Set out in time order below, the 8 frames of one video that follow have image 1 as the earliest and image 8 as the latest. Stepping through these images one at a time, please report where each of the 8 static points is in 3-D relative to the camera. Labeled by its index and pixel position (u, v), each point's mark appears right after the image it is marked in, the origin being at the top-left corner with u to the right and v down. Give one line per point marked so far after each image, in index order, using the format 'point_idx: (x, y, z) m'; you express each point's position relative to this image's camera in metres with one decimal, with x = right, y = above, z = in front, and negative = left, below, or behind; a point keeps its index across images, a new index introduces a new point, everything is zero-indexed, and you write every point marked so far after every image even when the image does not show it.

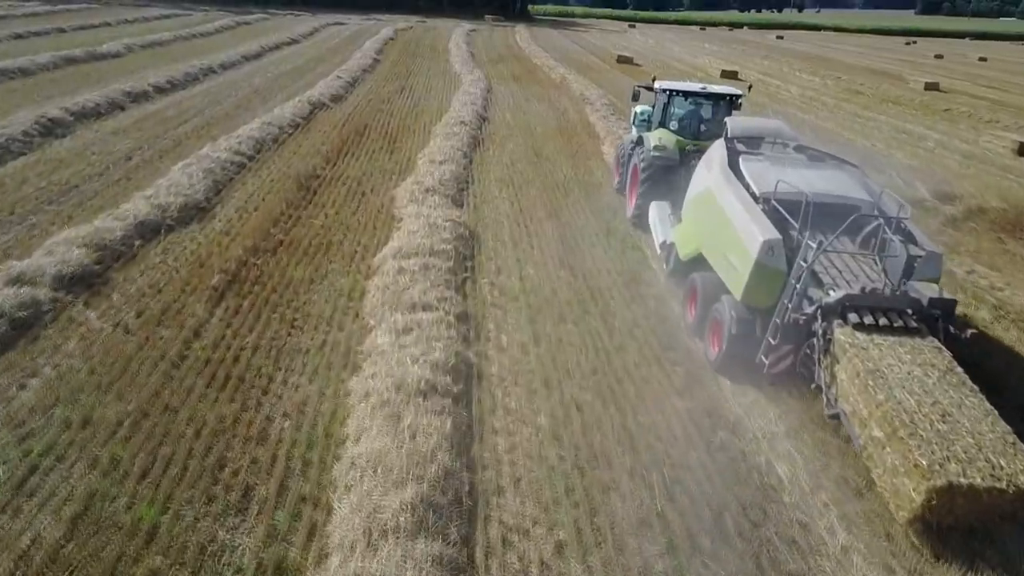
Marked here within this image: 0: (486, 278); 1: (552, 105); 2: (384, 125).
0: (-0.2, +0.1, +7.6) m
1: (+0.9, +4.0, +18.8) m
2: (-2.2, +2.7, +14.6) m
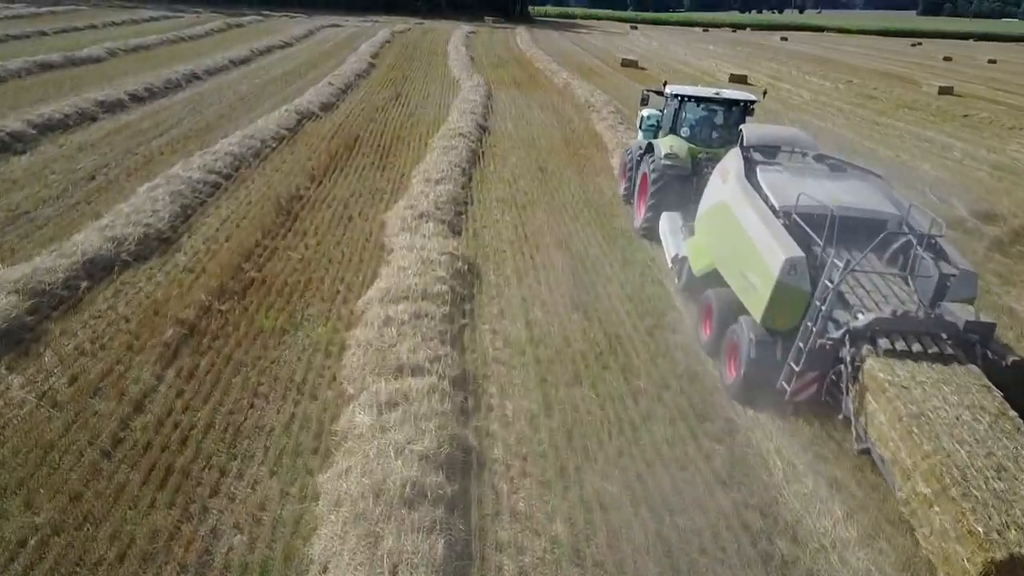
0: (-0.2, -0.3, +6.6) m
1: (+0.9, +3.6, +17.8) m
2: (-2.1, +2.3, +13.5) m
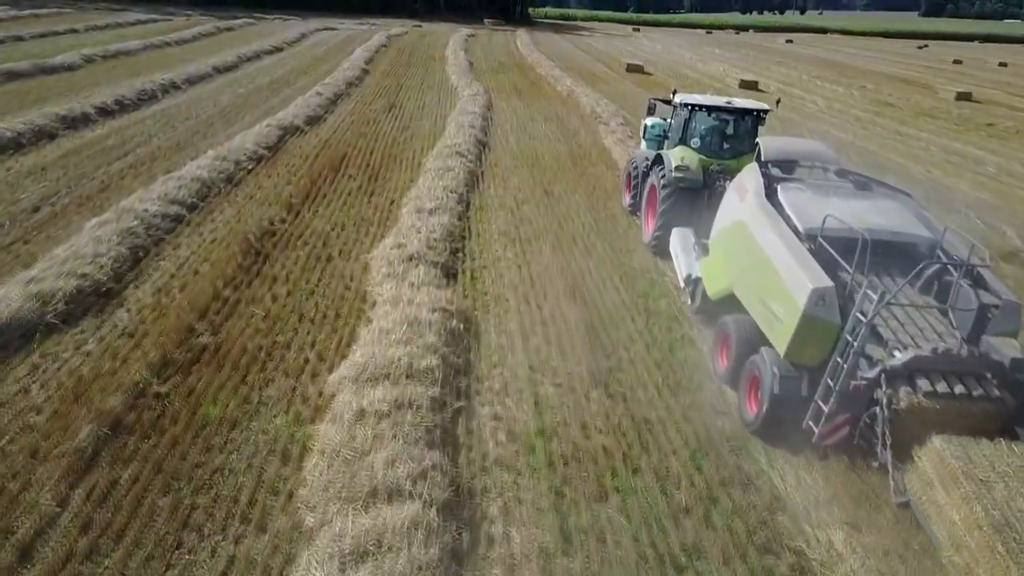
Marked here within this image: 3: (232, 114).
0: (-0.2, -0.8, +5.4) m
1: (+0.9, +3.1, +16.6) m
2: (-2.1, +1.9, +12.3) m
3: (-4.8, +3.0, +14.9) m
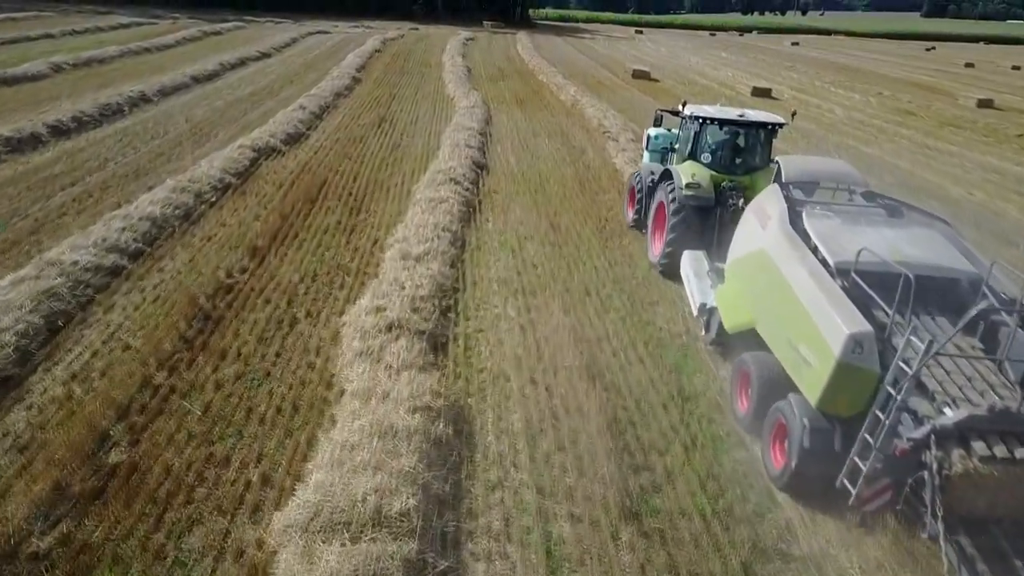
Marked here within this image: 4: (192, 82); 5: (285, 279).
0: (-0.1, -1.3, +4.0) m
1: (+0.9, +2.6, +15.2) m
2: (-2.1, +1.3, +11.0) m
3: (-4.8, +2.5, +13.6) m
4: (-6.7, +4.3, +18.1) m
5: (-2.0, +0.1, +7.5) m
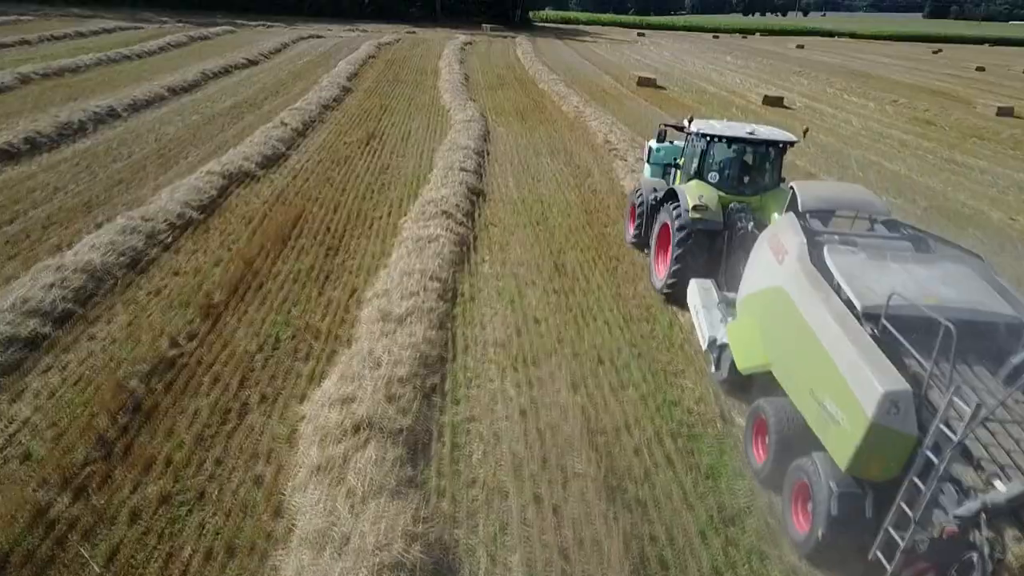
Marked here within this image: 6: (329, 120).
0: (-0.1, -1.8, +2.8) m
1: (+0.9, +2.0, +14.0) m
2: (-2.1, +0.8, +9.8) m
3: (-4.8, +1.9, +12.4) m
4: (-6.7, +3.8, +16.9) m
5: (-2.0, -0.4, +6.3) m
6: (-3.4, +3.1, +15.9) m
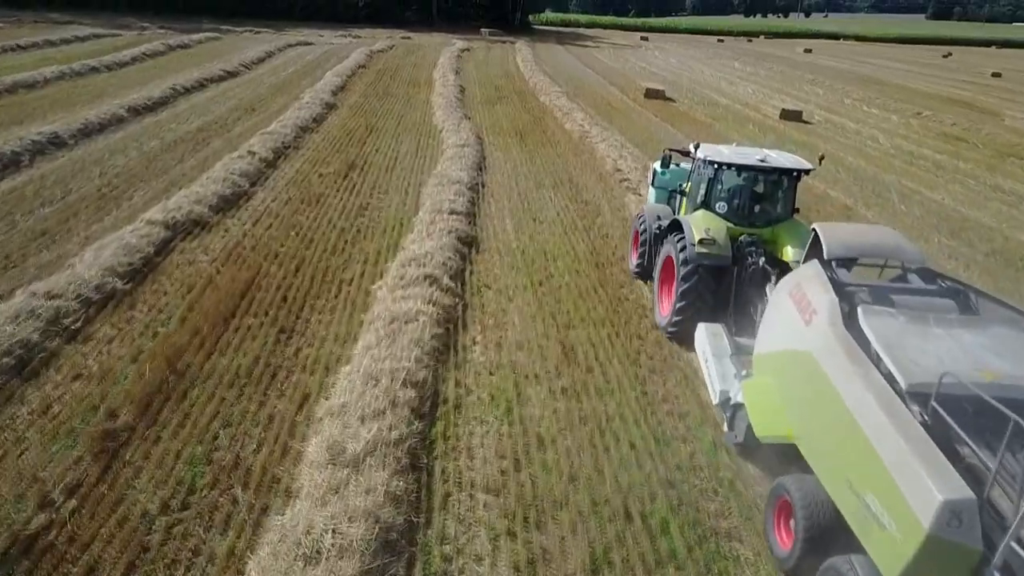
0: (-0.2, -2.5, +1.1) m
1: (+0.9, +1.3, +12.3) m
2: (-2.1, +0.1, +8.1) m
3: (-4.9, +1.2, +10.7) m
4: (-6.8, +3.1, +15.2) m
5: (-2.0, -1.2, +4.6) m
6: (-3.4, +2.4, +14.2) m
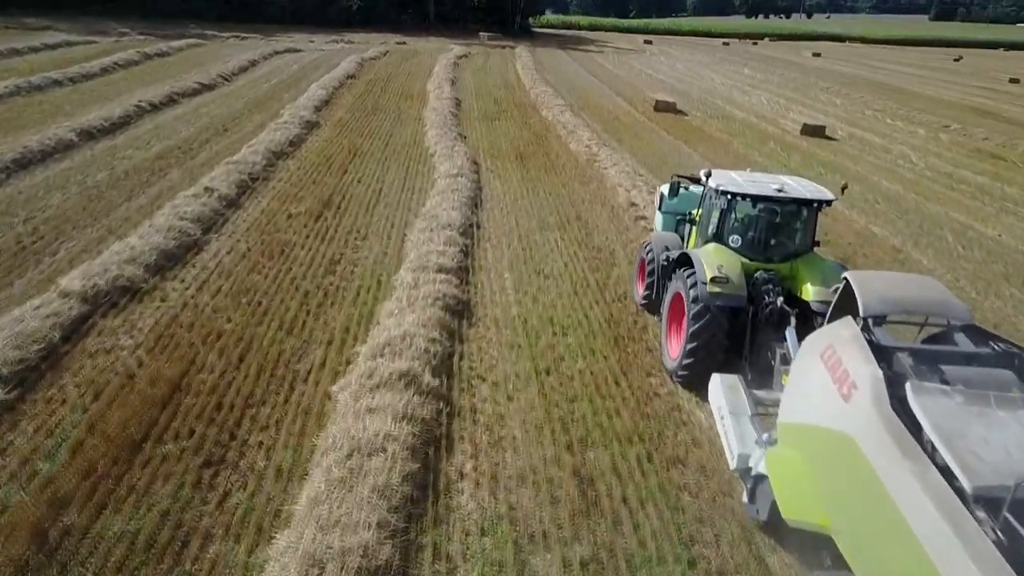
0: (-0.2, -3.3, -0.6) m
1: (+0.9, +0.6, +10.6) m
2: (-2.1, -0.7, +6.3) m
3: (-4.9, +0.5, +8.9) m
4: (-6.8, +2.3, +13.5) m
5: (-2.0, -1.9, +2.9) m
6: (-3.4, +1.6, +12.5) m
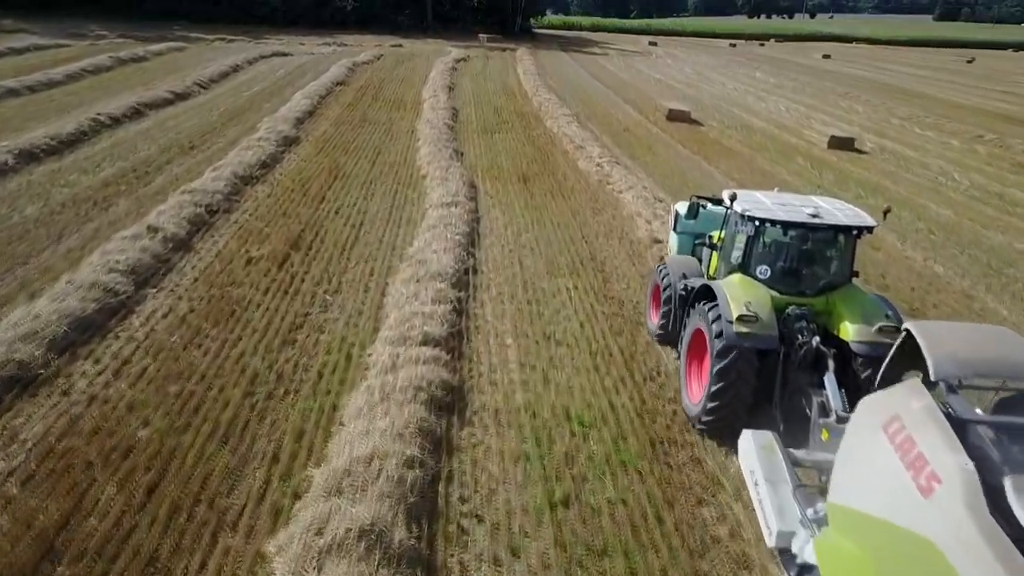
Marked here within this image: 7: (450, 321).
0: (-0.1, -3.9, -2.4) m
1: (+0.9, 0.0, +8.8) m
2: (-2.1, -1.3, +4.6) m
3: (-4.8, -0.1, +7.2) m
4: (-6.7, +1.7, +11.7) m
5: (-2.0, -2.5, +1.1) m
6: (-3.4, +1.0, +10.7) m
7: (-0.5, -0.4, +7.3) m
